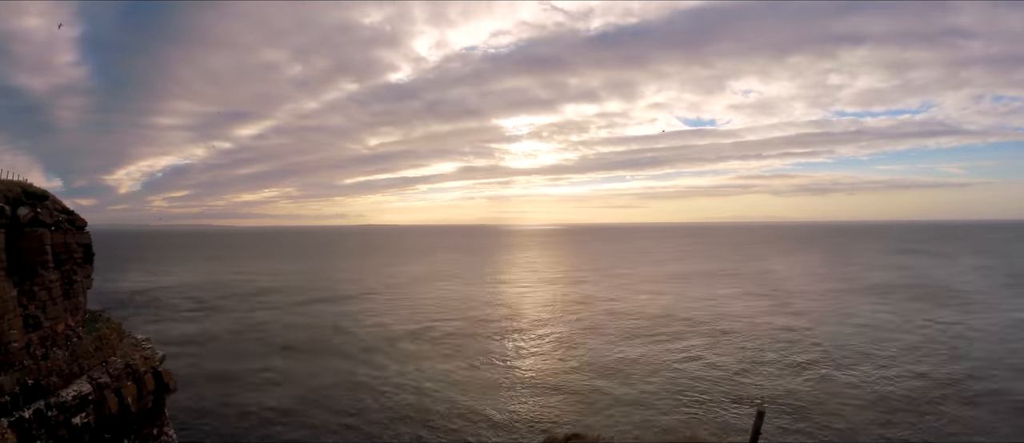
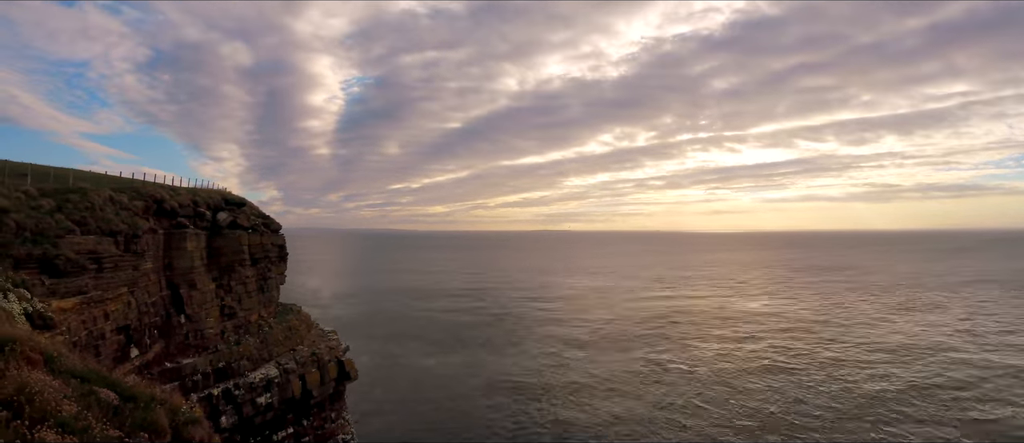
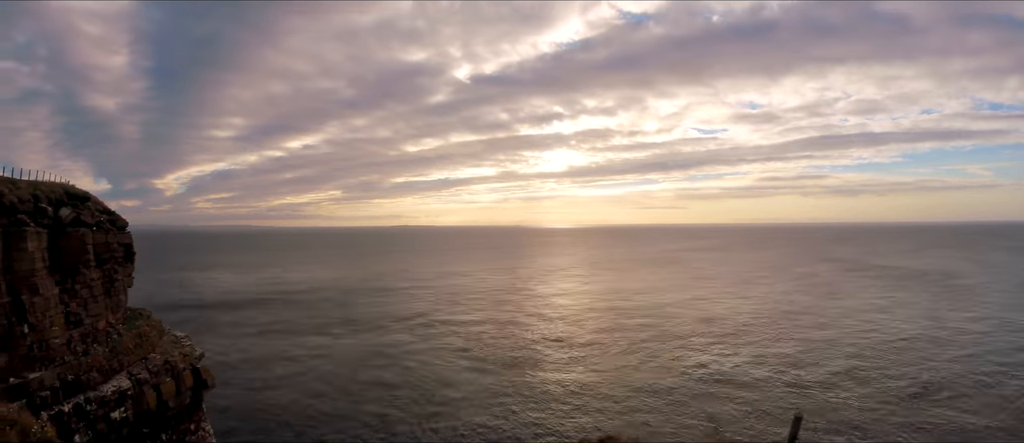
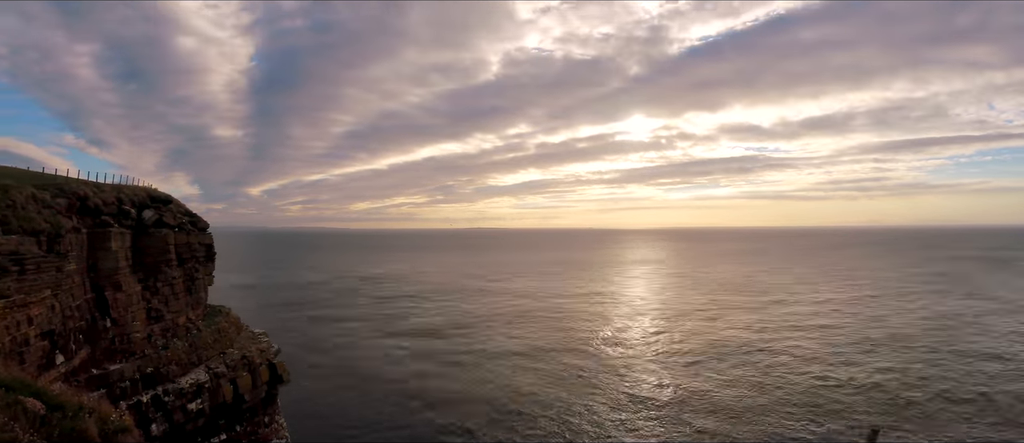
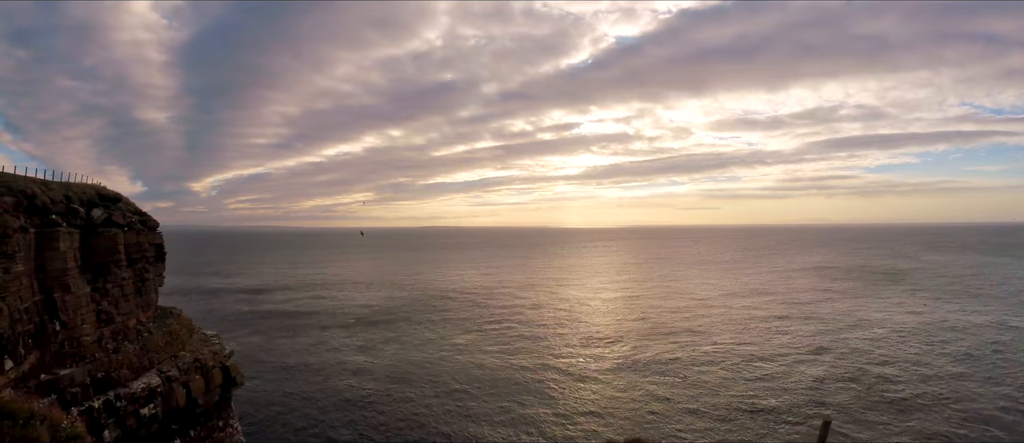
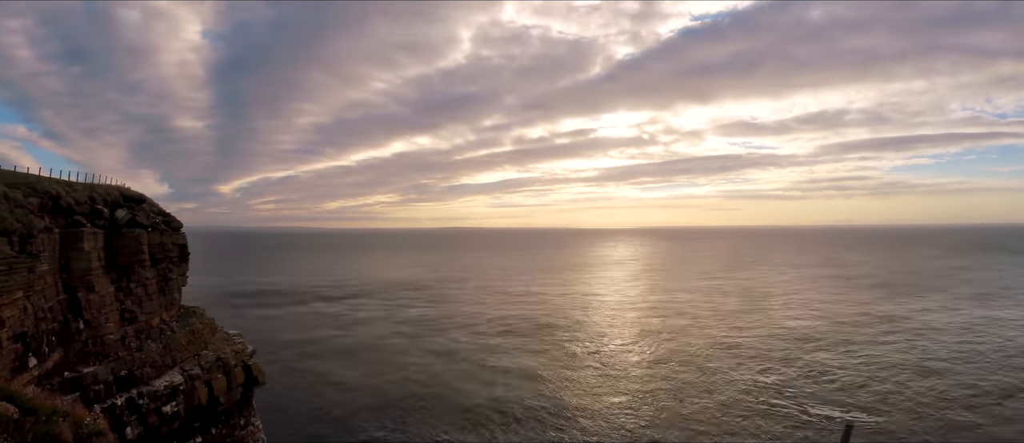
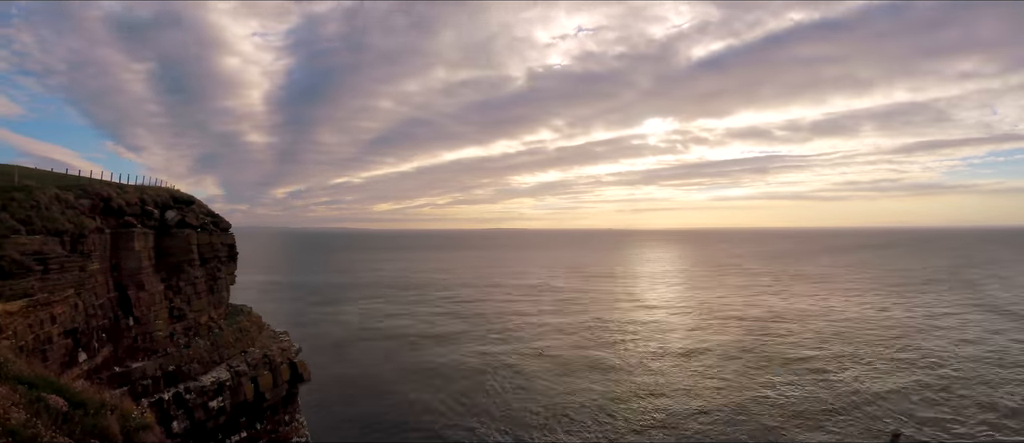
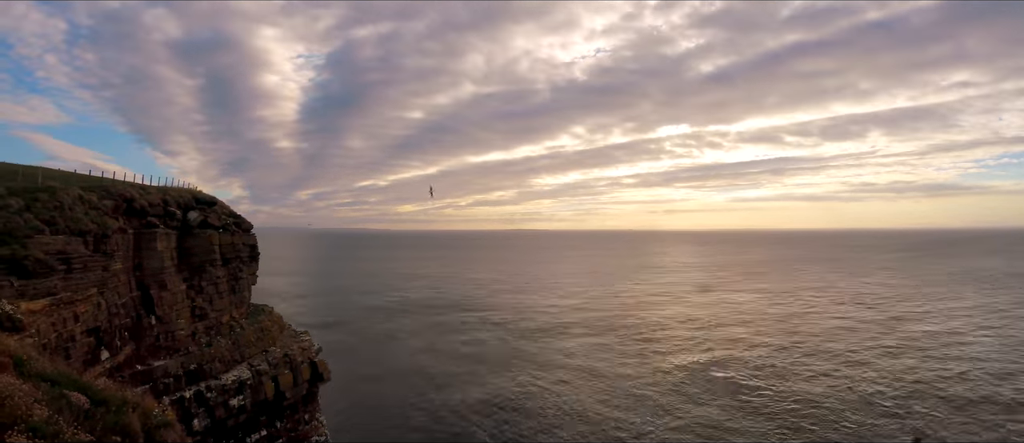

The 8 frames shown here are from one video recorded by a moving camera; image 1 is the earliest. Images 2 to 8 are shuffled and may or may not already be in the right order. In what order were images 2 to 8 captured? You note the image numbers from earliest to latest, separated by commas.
3, 5, 6, 4, 7, 8, 2
